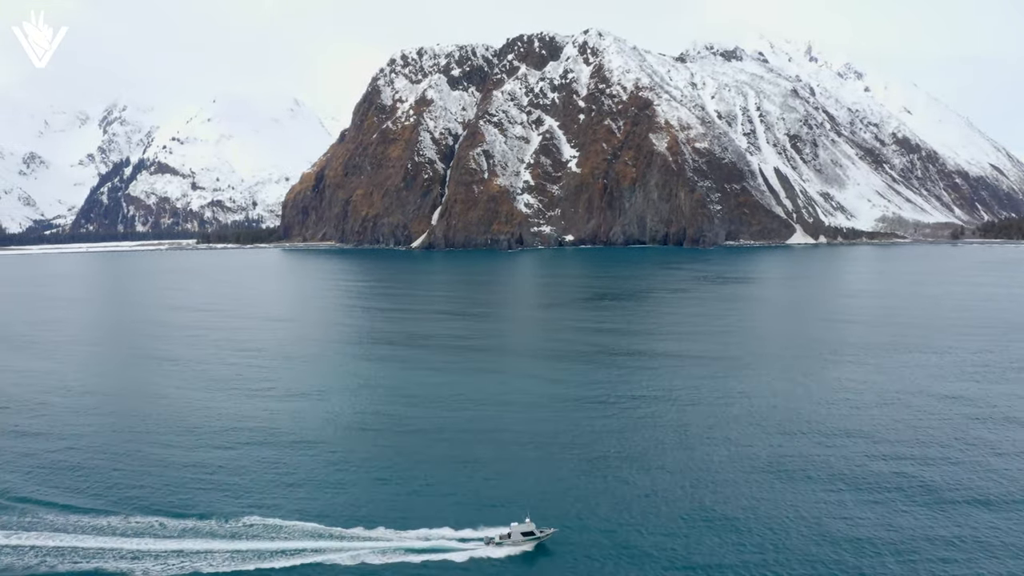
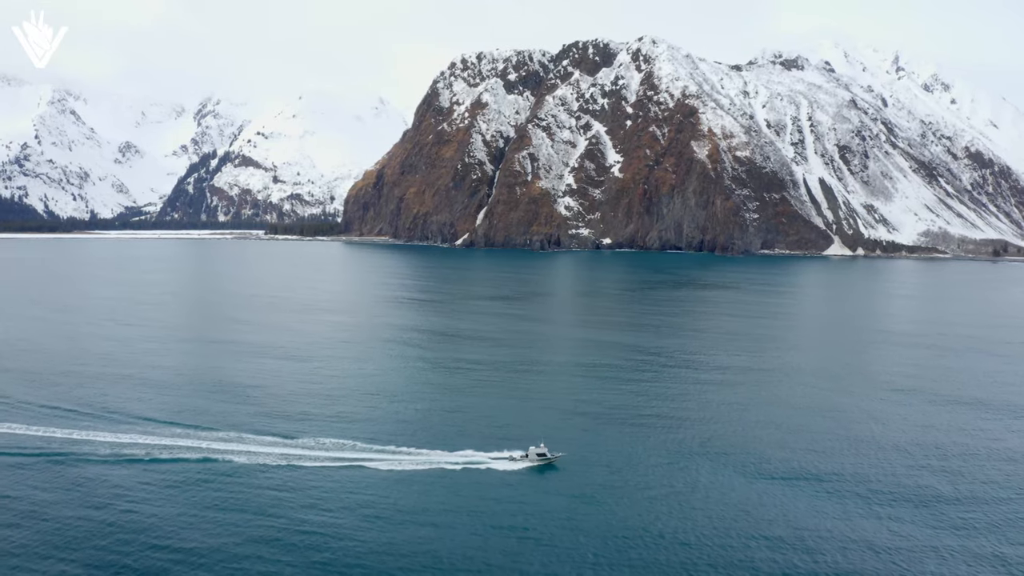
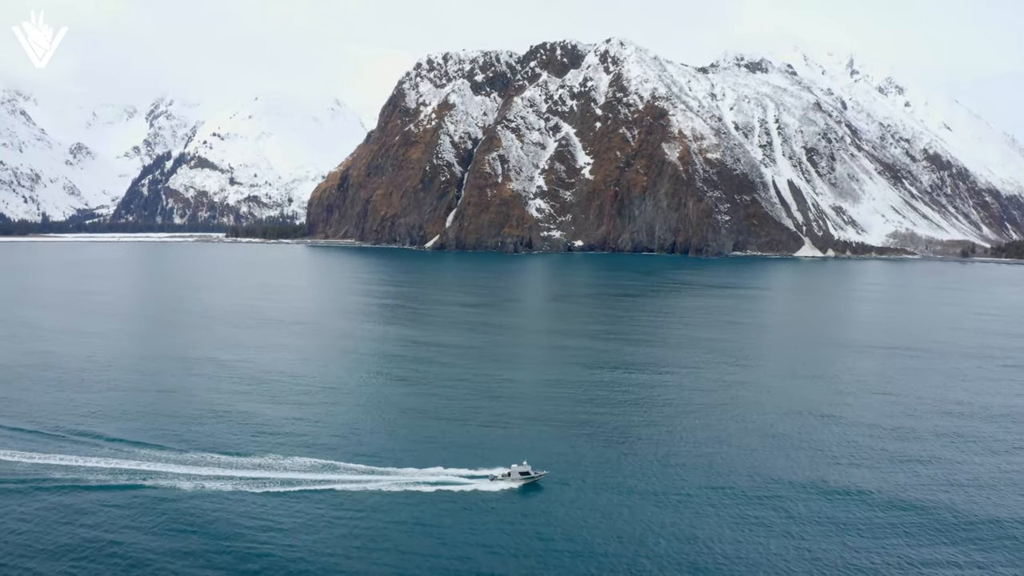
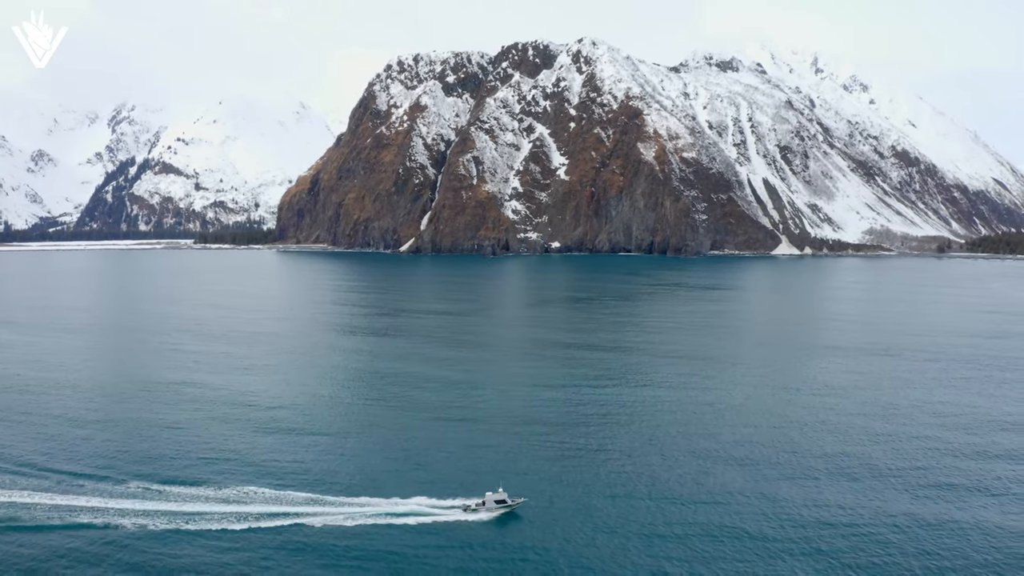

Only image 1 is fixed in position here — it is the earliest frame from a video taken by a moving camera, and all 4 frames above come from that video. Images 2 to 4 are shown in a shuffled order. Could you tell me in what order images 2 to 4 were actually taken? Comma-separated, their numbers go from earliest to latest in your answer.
4, 3, 2
